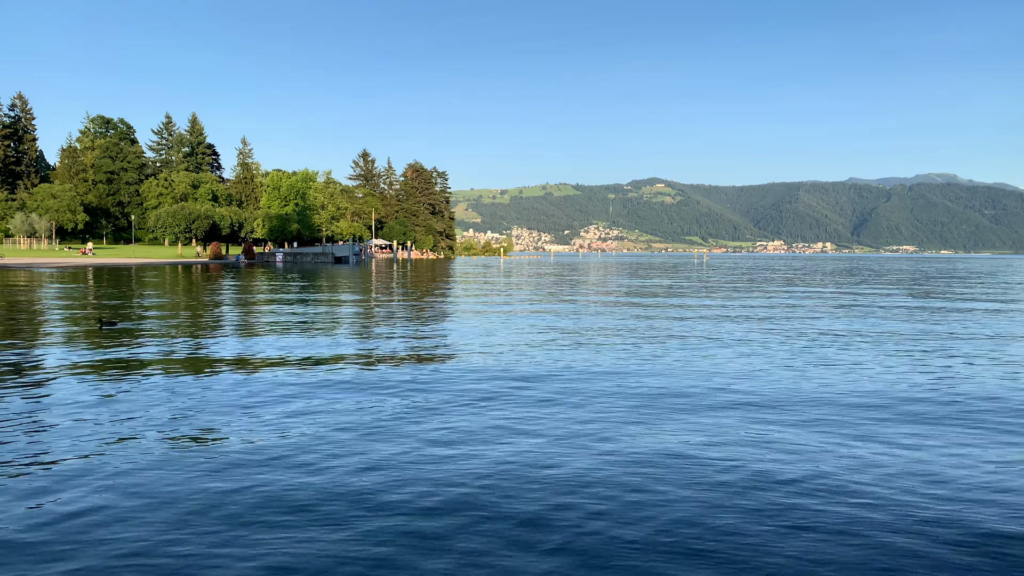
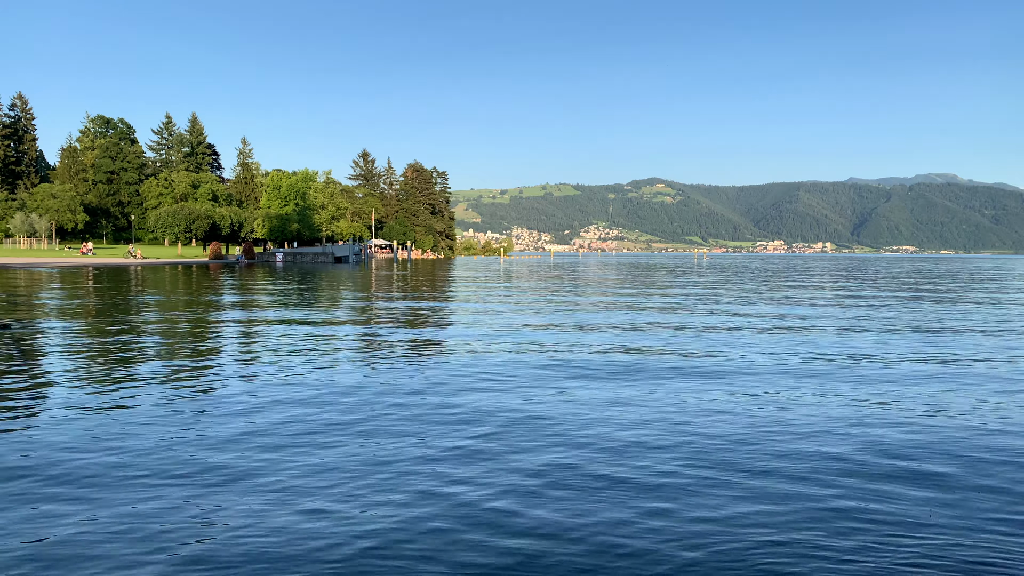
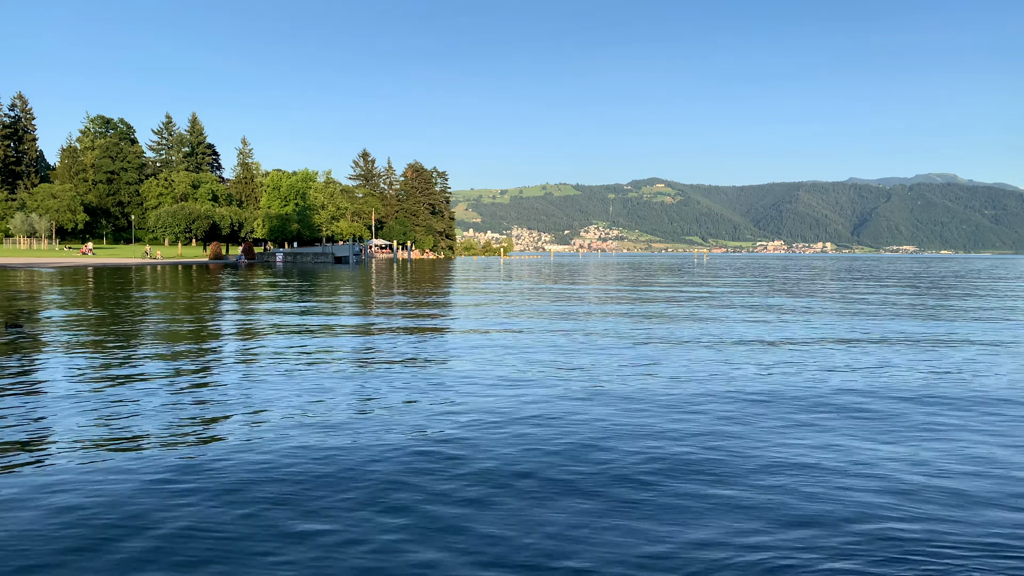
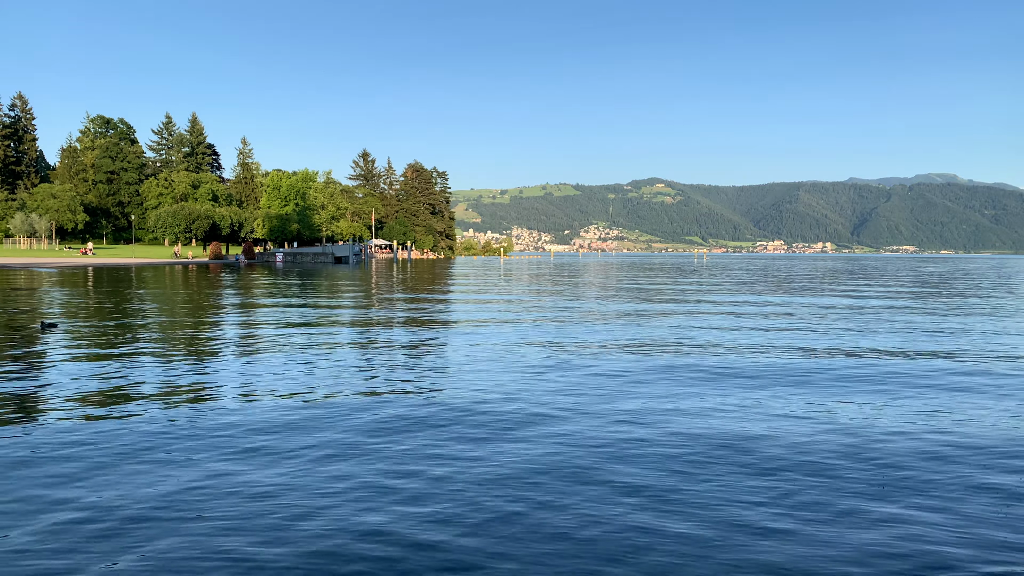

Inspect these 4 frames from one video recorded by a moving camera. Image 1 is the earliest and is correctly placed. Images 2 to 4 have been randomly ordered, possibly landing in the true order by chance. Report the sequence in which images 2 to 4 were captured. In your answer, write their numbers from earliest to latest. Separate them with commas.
4, 3, 2
